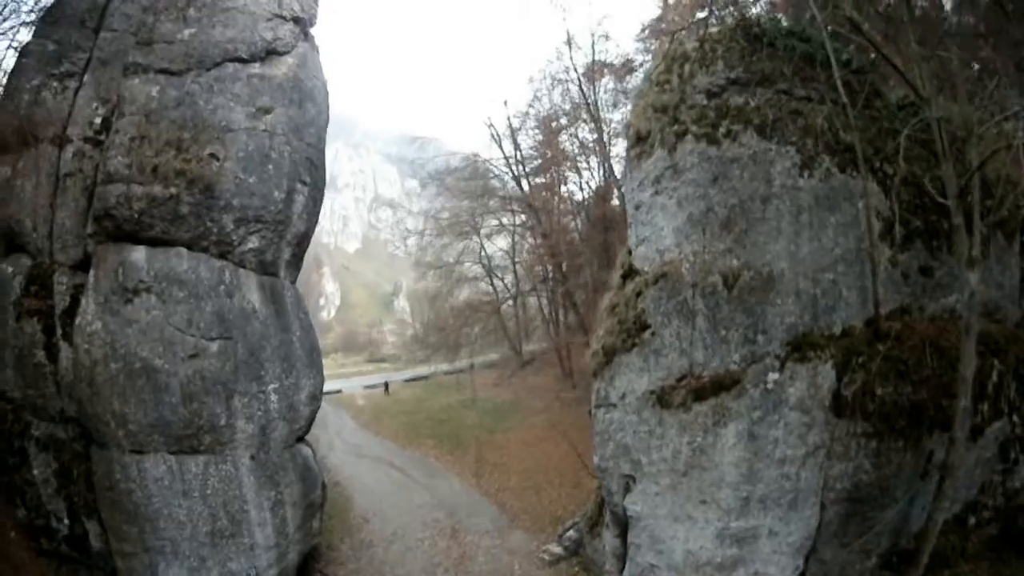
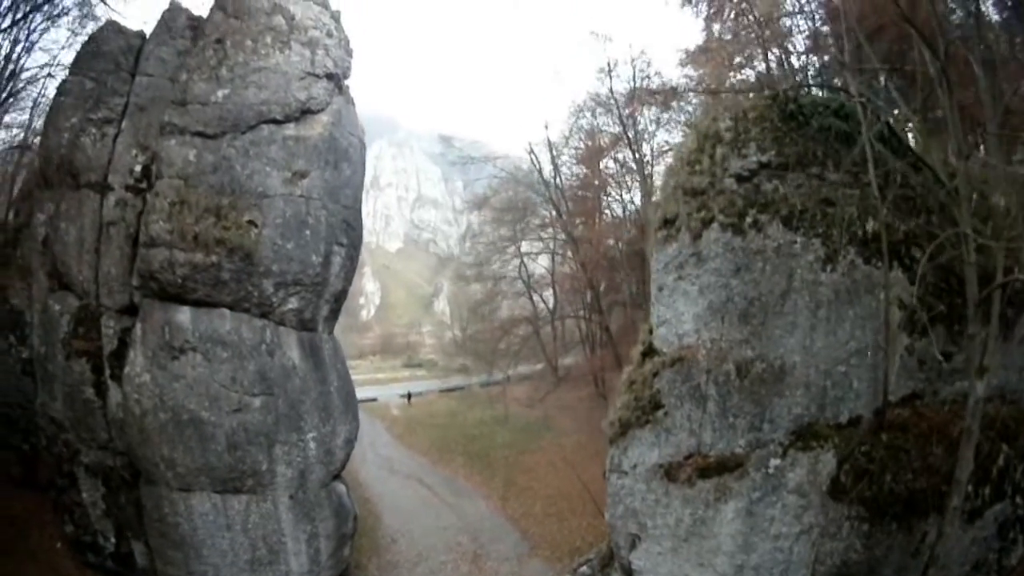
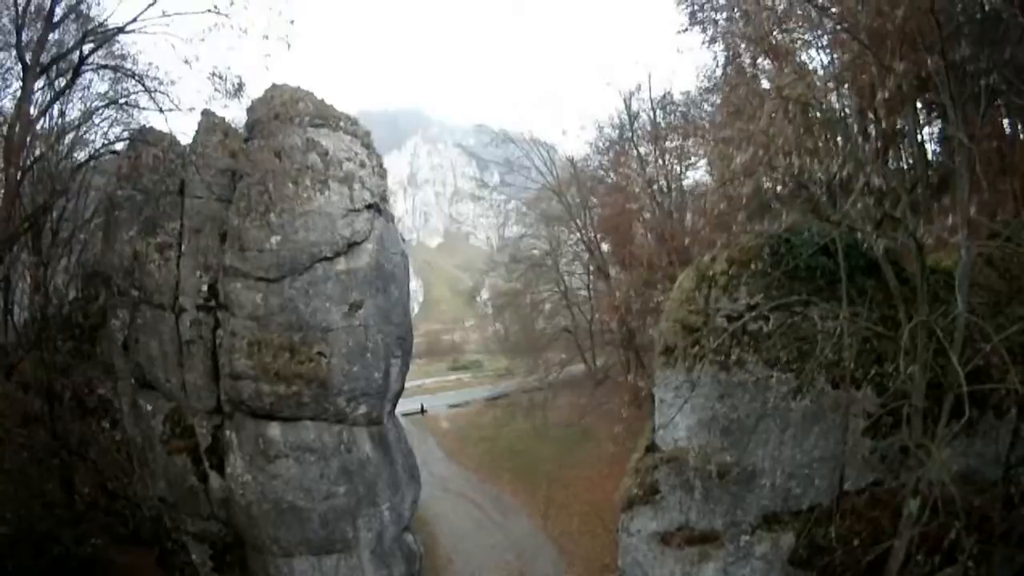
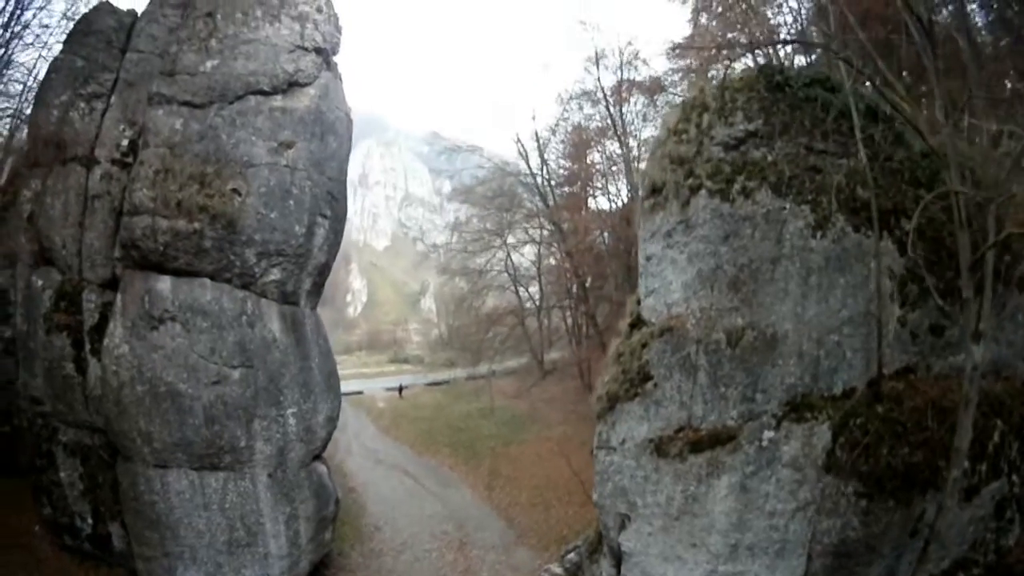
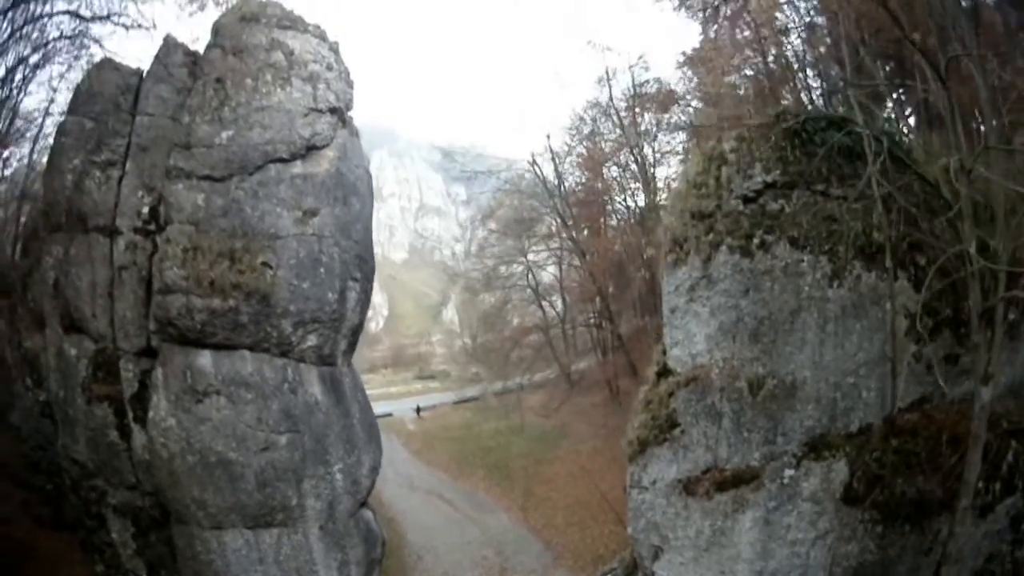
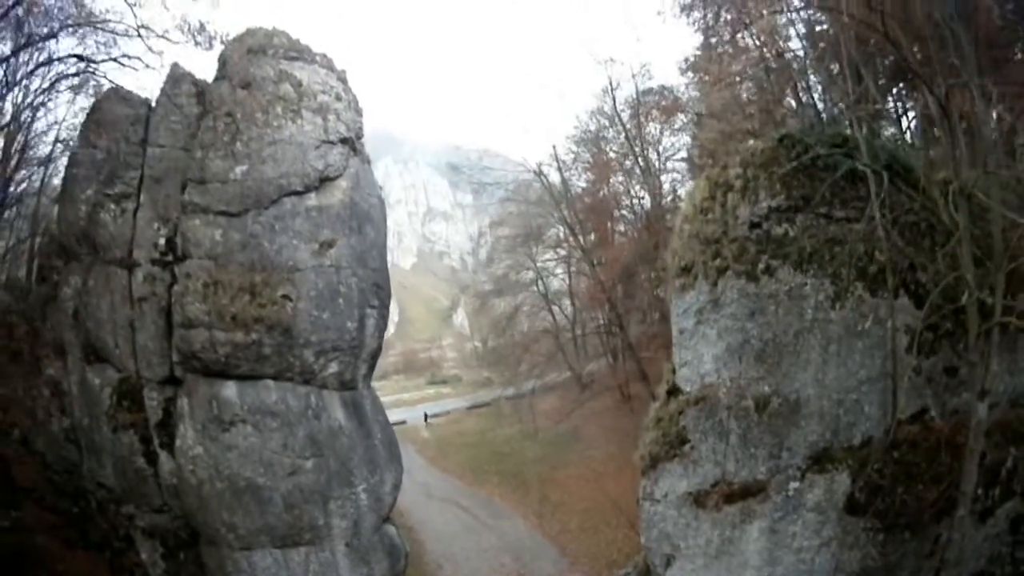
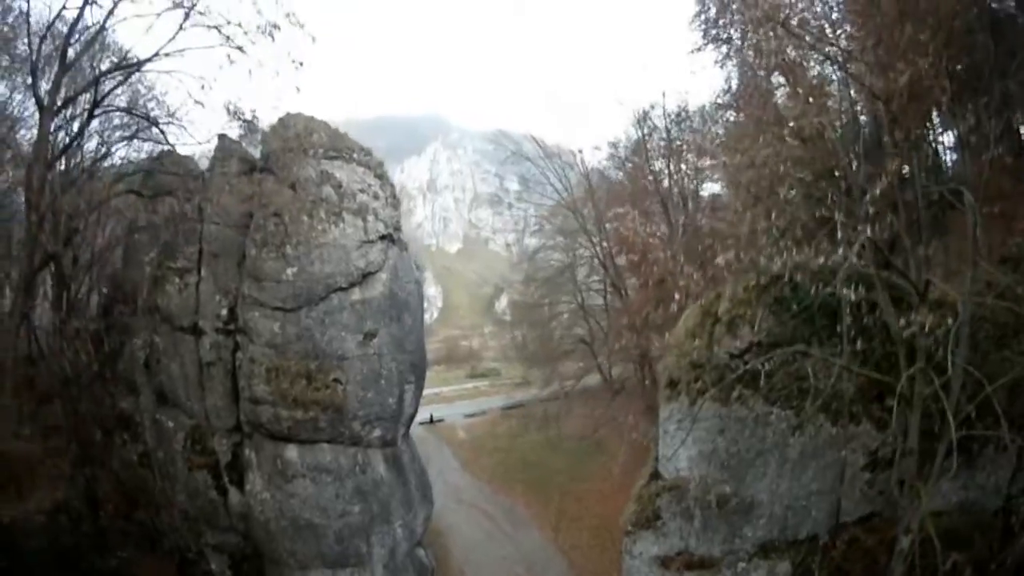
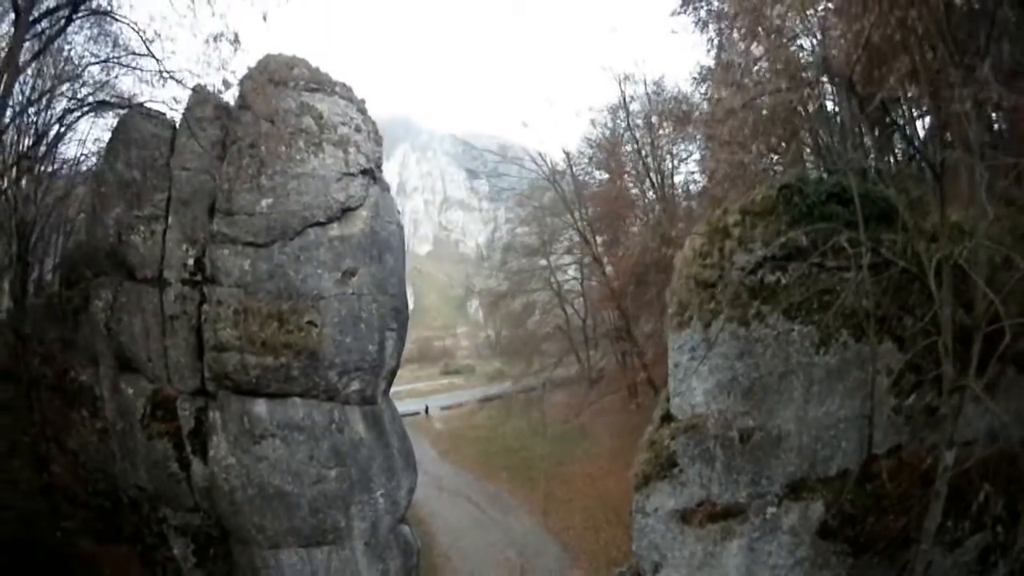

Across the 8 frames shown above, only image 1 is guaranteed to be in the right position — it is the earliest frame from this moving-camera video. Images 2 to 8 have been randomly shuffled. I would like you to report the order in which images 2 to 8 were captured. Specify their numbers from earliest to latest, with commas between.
4, 2, 5, 6, 8, 3, 7
